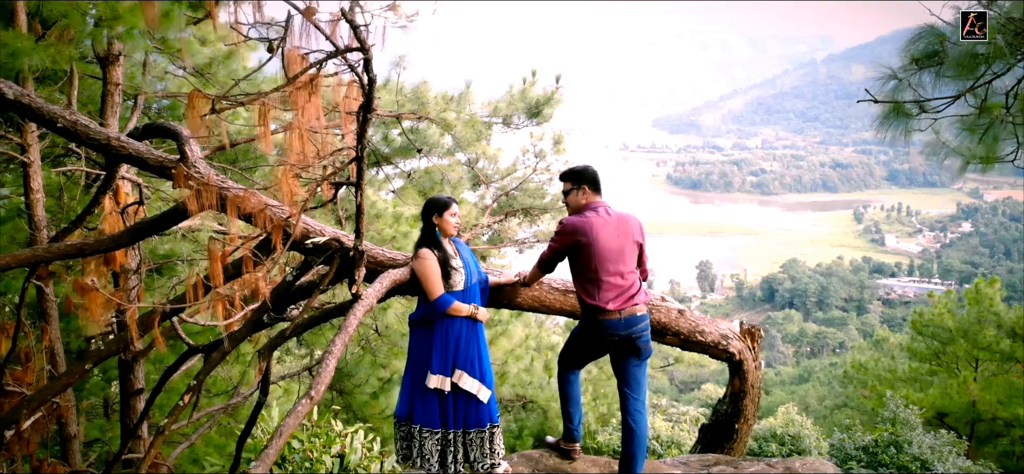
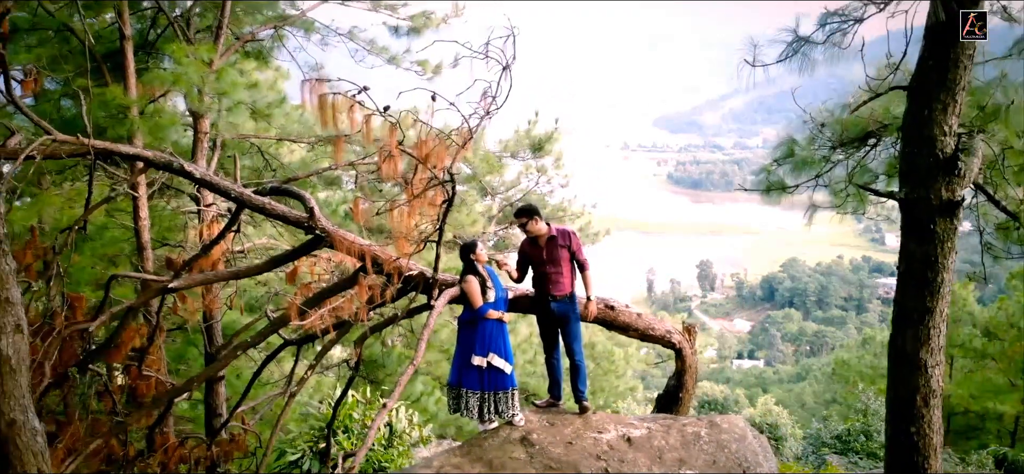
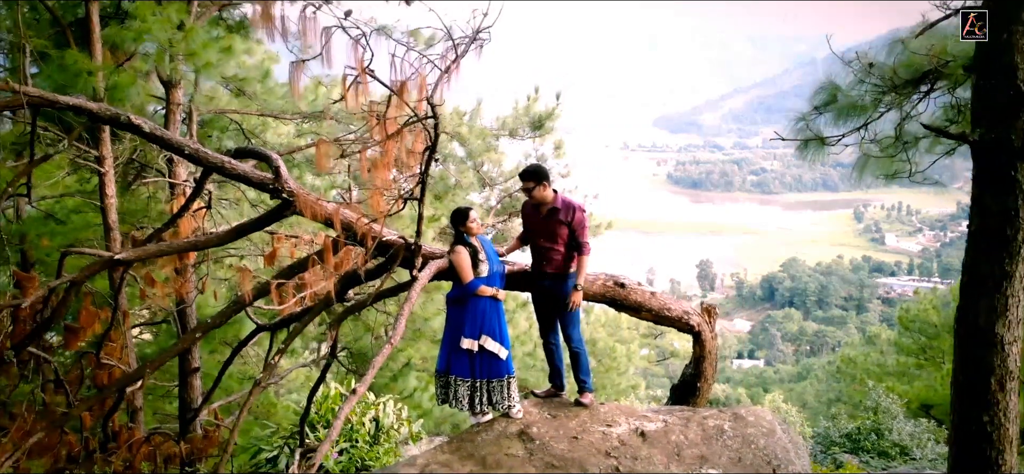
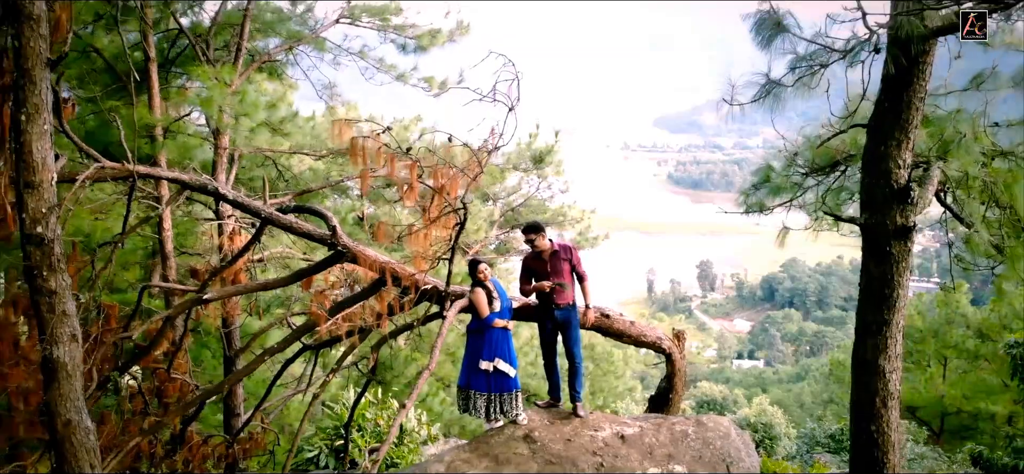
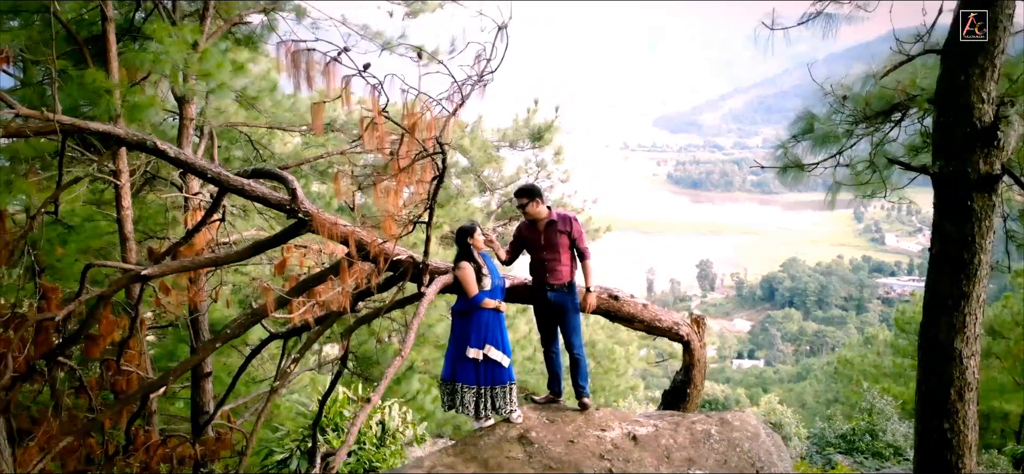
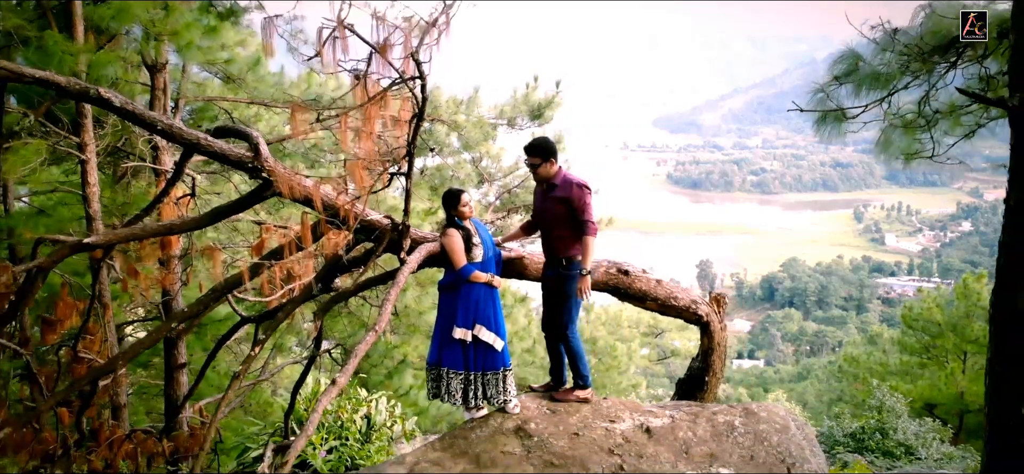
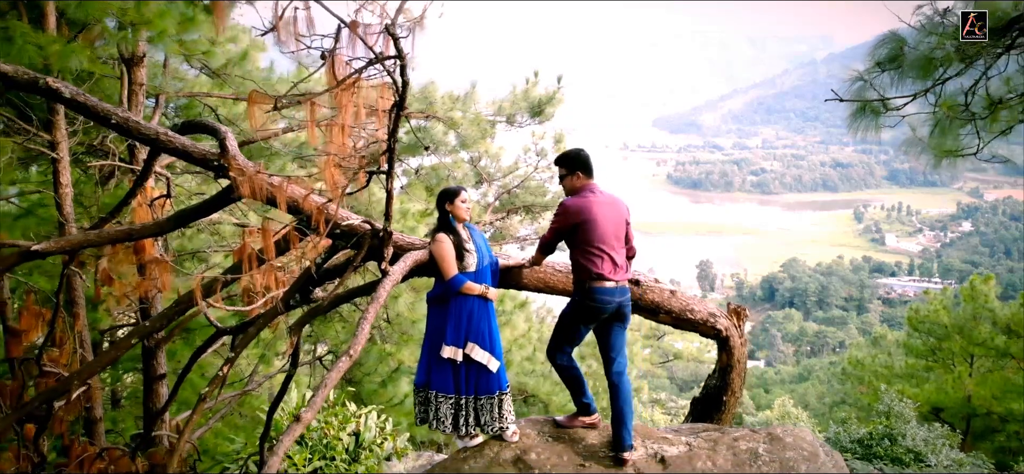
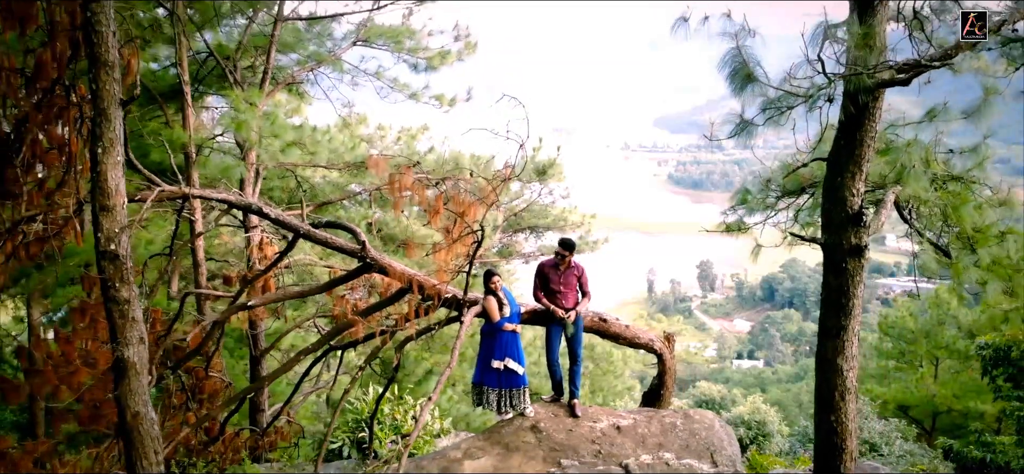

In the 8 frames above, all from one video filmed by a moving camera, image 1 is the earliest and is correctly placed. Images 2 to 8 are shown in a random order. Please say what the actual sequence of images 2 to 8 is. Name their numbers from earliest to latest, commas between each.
7, 6, 3, 5, 2, 4, 8
